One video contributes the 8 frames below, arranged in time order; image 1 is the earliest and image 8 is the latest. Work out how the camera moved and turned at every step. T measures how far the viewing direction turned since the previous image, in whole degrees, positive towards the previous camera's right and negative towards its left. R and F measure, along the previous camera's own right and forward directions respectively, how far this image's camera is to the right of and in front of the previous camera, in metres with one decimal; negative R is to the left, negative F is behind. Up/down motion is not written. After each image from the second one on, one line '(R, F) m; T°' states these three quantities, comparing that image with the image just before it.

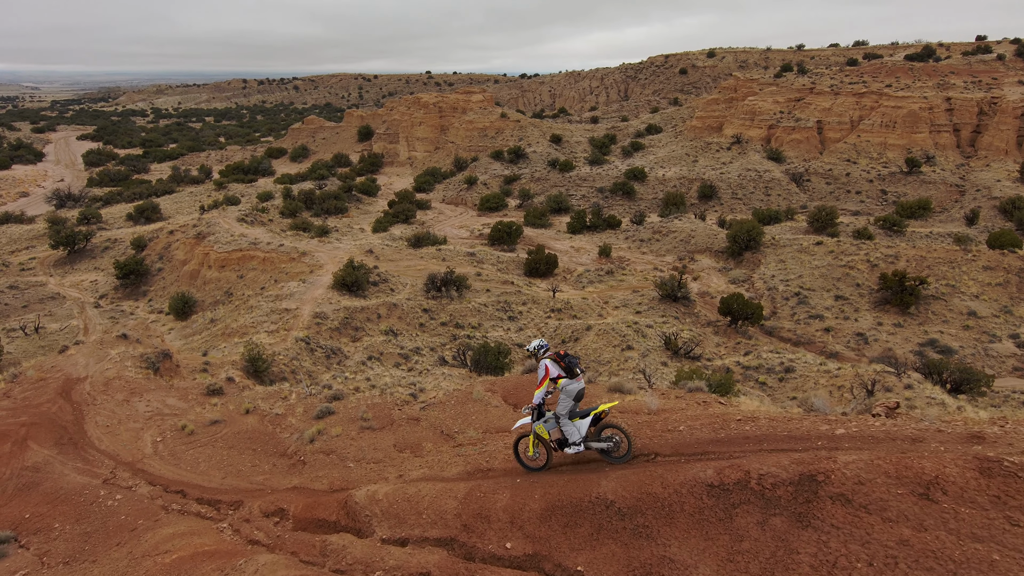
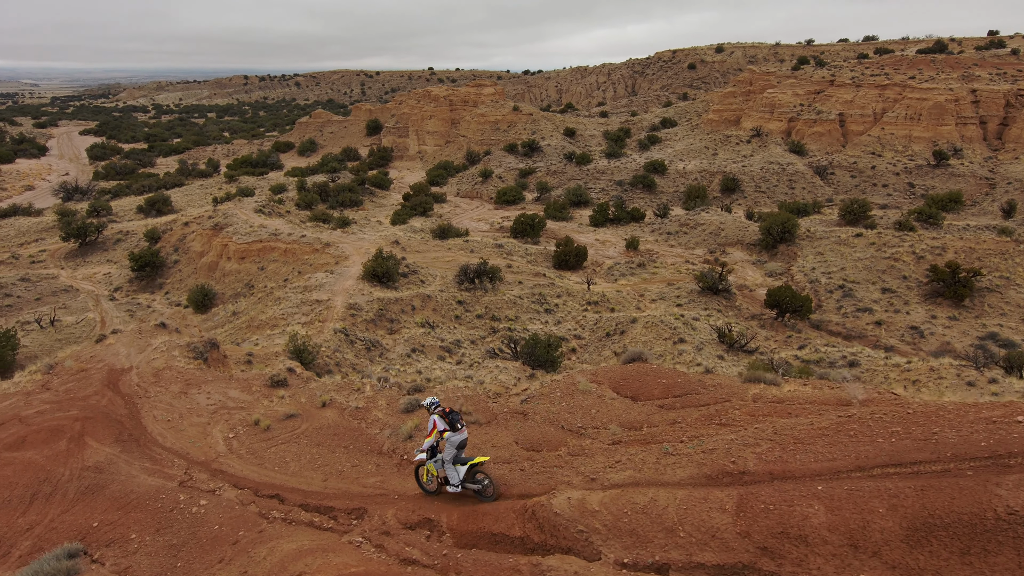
(-1.1, +0.8) m; 0°
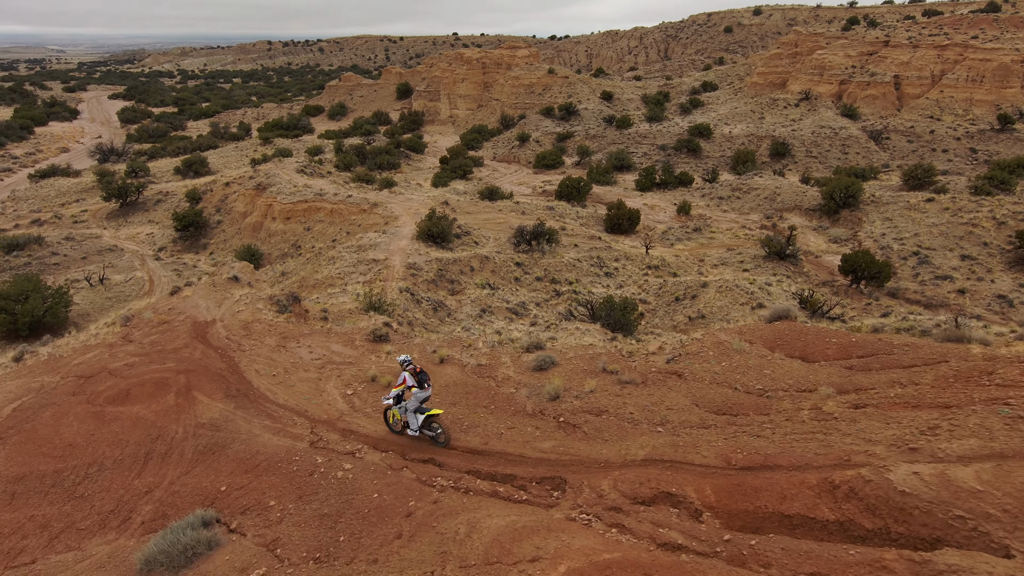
(-1.1, +0.7) m; -2°
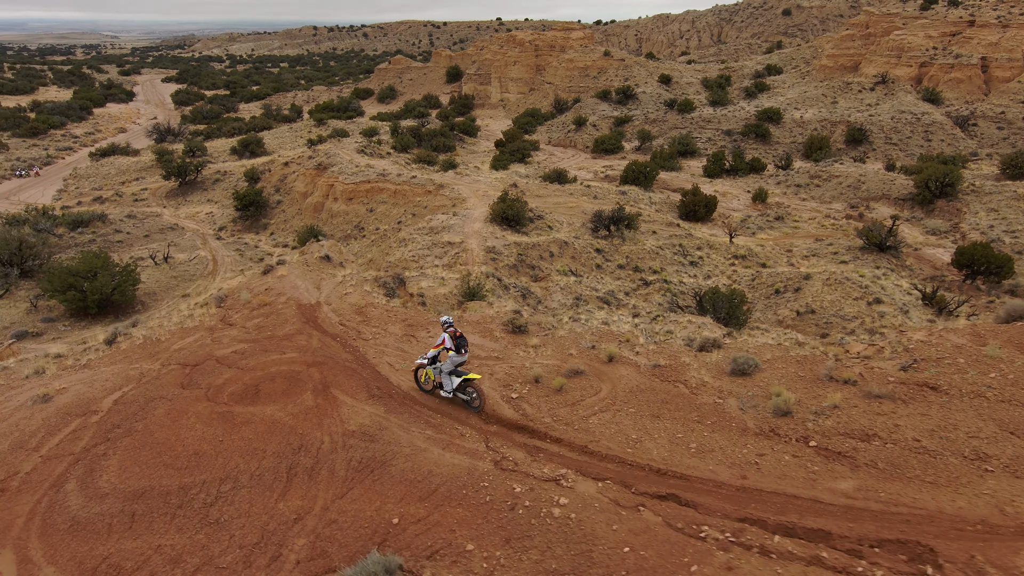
(-1.1, +0.9) m; -3°
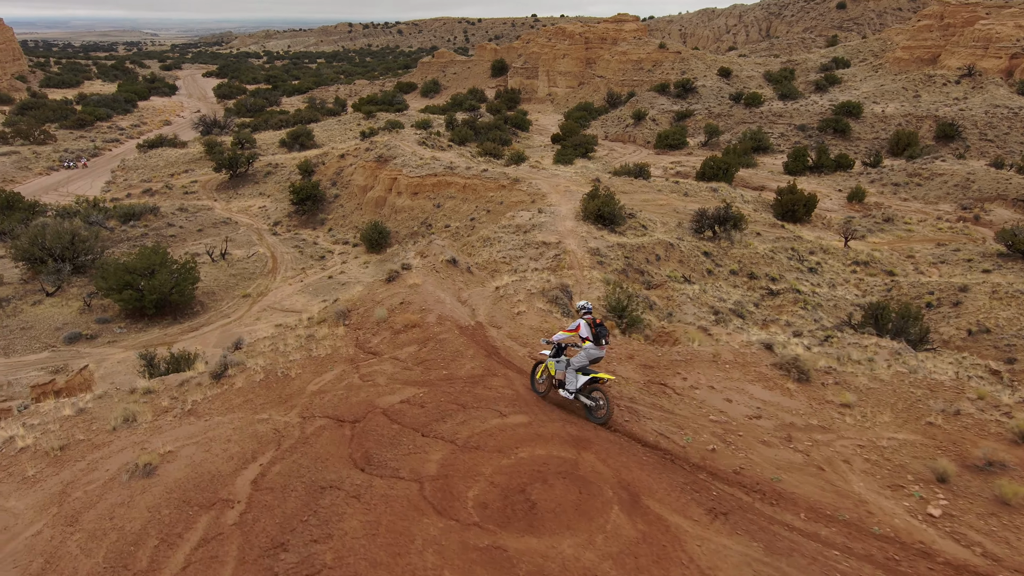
(-1.5, +1.6) m; -2°
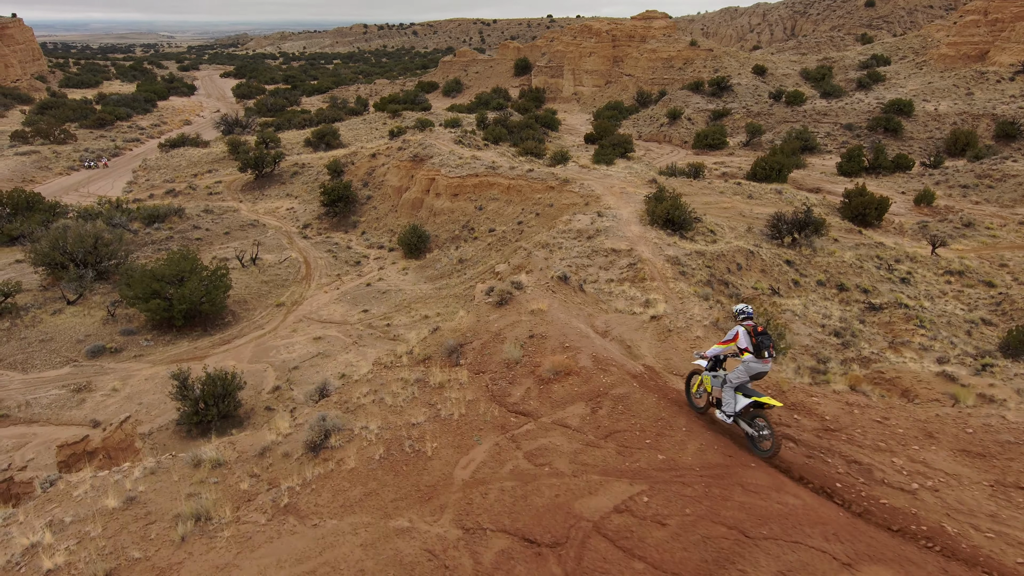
(-1.0, +1.2) m; -1°
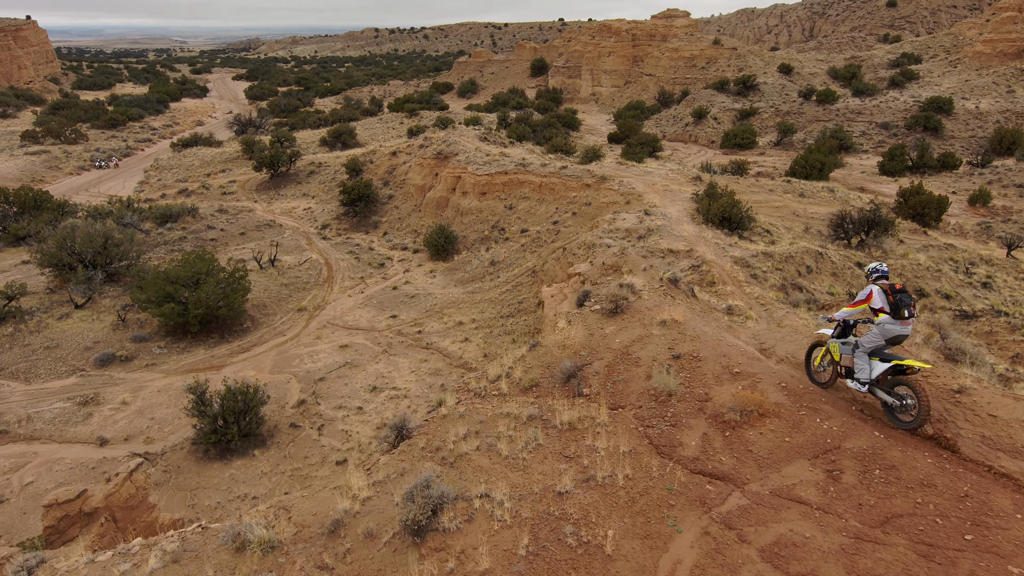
(-0.6, +1.0) m; -1°
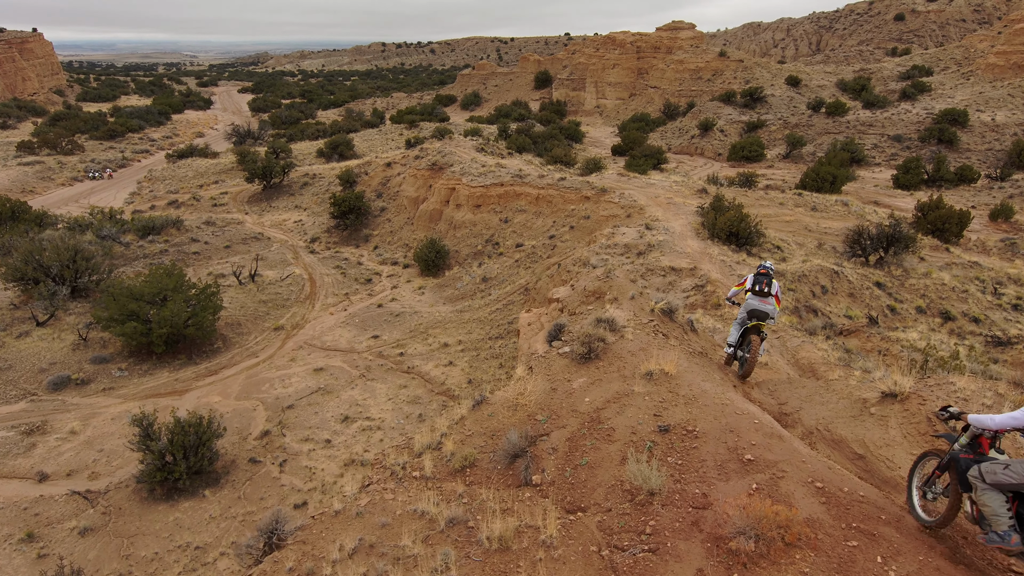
(+0.3, +0.9) m; -1°
